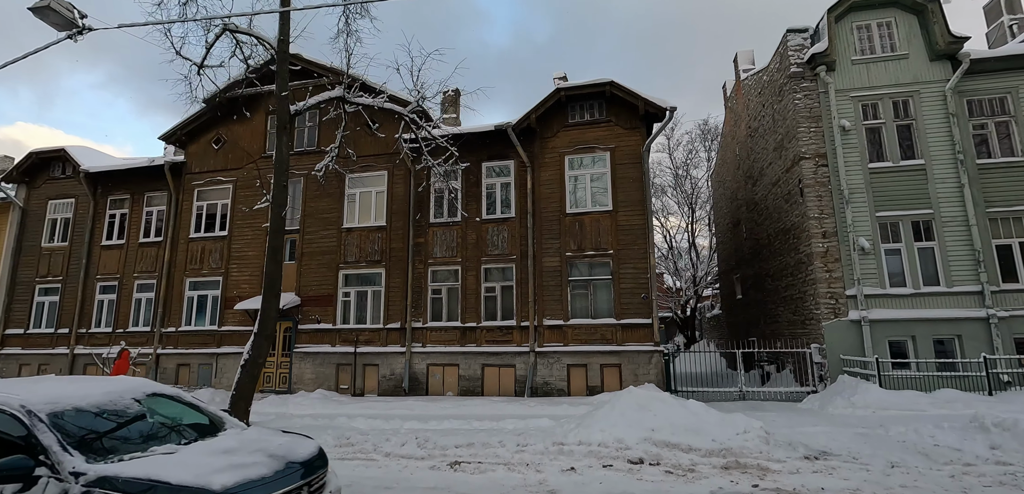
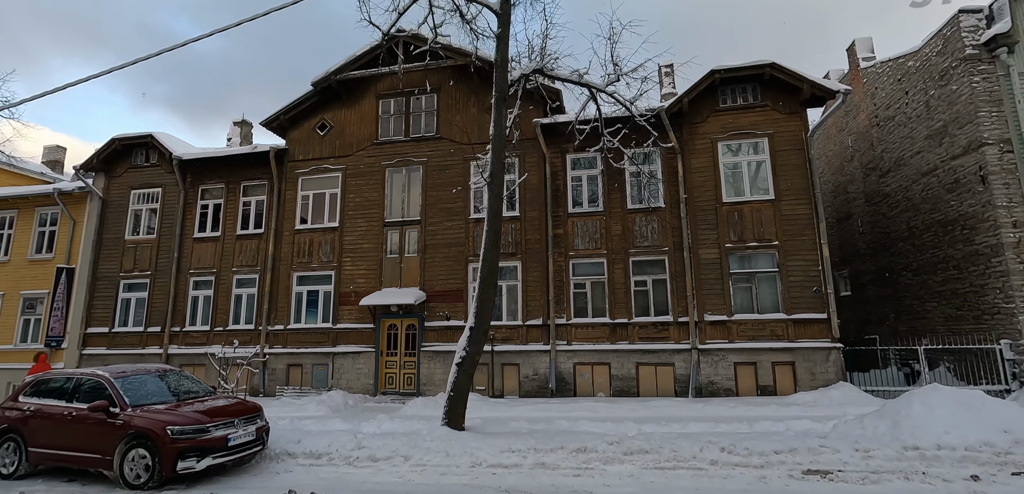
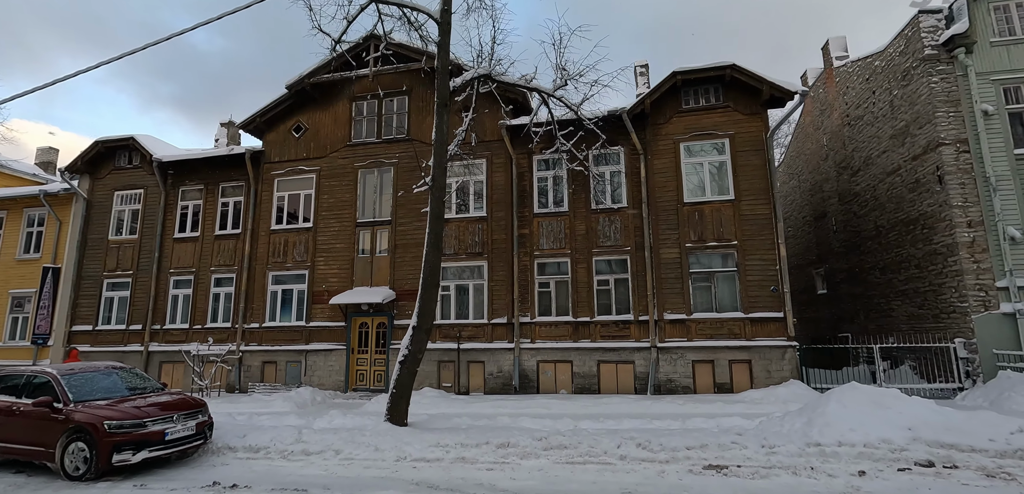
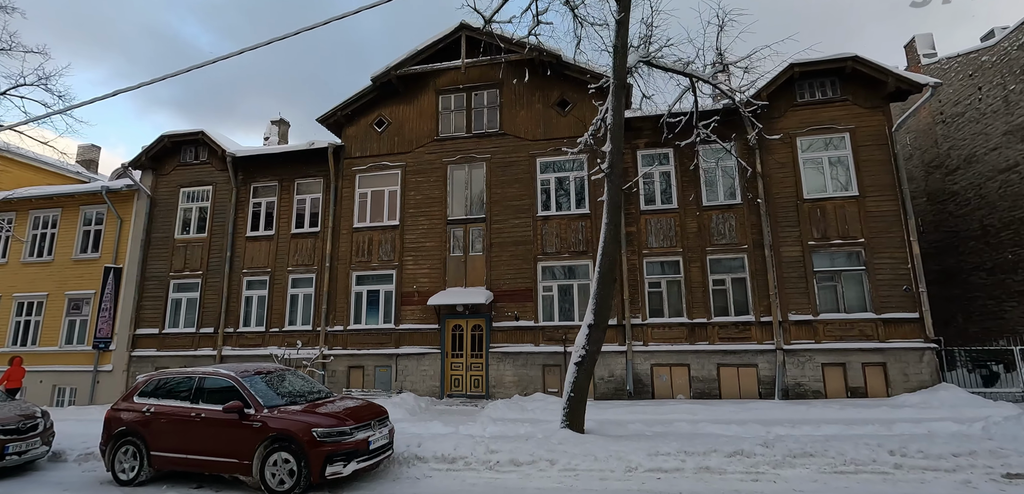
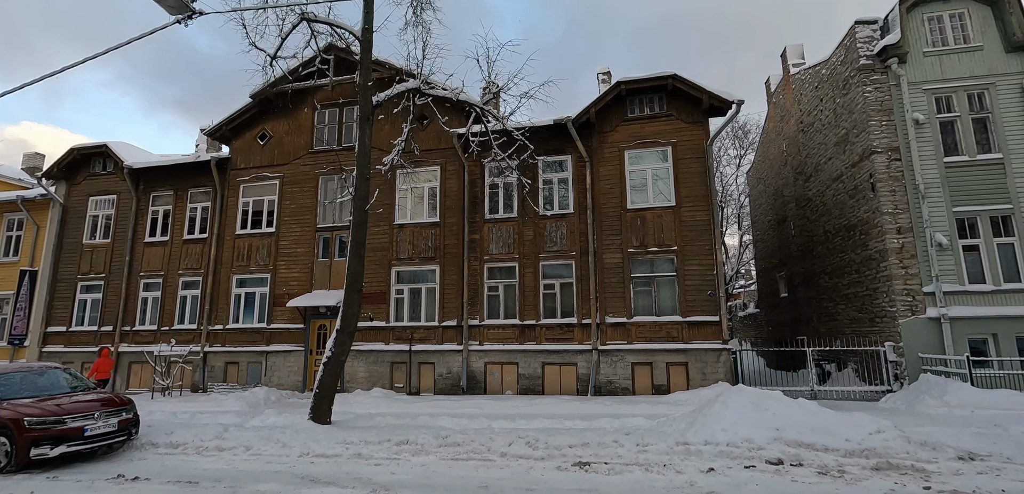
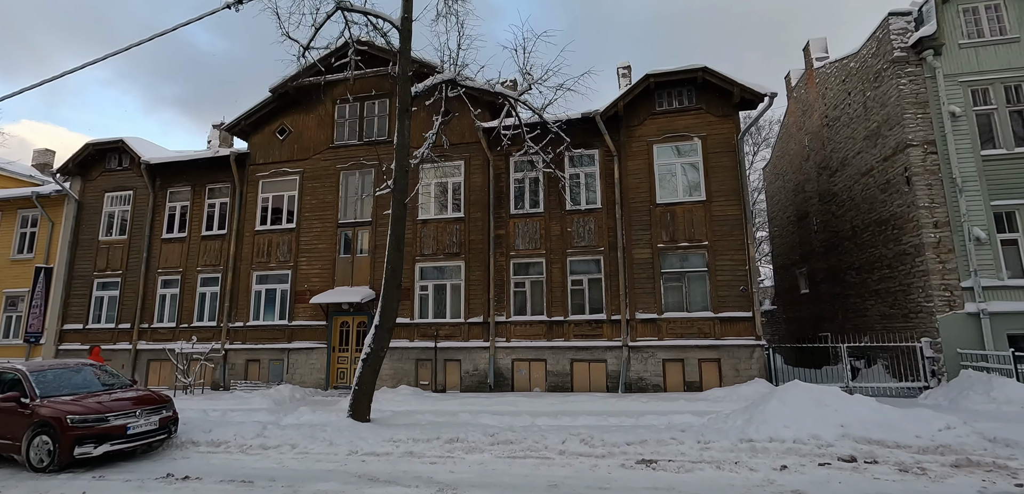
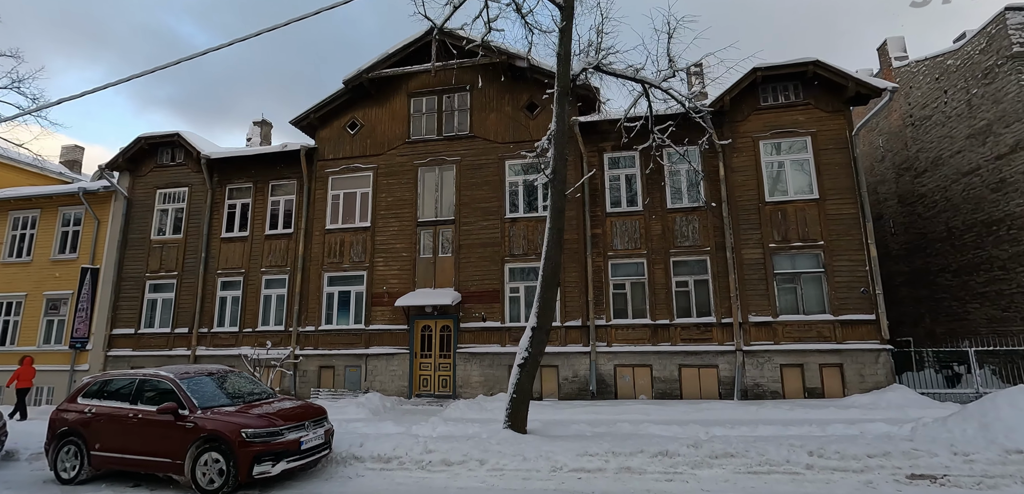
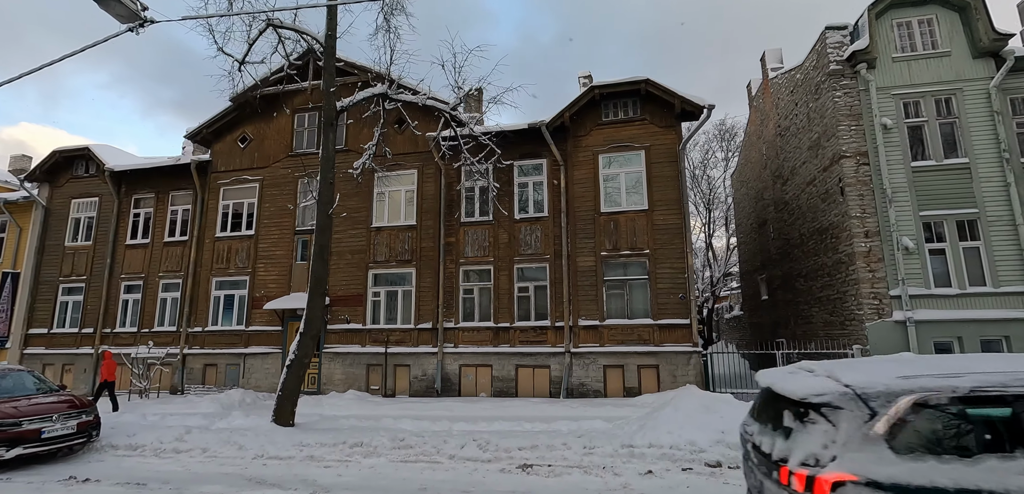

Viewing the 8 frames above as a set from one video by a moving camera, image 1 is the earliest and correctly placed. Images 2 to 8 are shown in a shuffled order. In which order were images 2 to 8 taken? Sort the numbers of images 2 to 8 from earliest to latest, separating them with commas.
8, 5, 6, 3, 2, 7, 4
